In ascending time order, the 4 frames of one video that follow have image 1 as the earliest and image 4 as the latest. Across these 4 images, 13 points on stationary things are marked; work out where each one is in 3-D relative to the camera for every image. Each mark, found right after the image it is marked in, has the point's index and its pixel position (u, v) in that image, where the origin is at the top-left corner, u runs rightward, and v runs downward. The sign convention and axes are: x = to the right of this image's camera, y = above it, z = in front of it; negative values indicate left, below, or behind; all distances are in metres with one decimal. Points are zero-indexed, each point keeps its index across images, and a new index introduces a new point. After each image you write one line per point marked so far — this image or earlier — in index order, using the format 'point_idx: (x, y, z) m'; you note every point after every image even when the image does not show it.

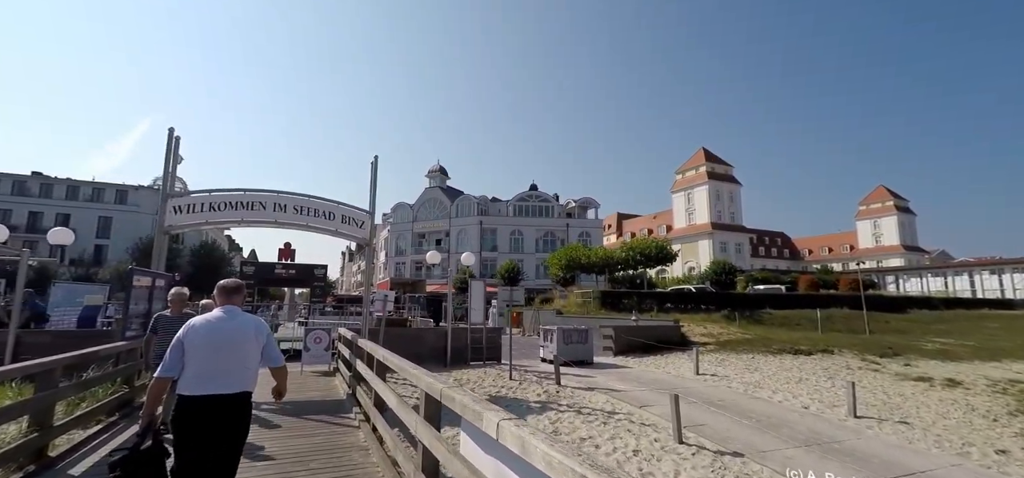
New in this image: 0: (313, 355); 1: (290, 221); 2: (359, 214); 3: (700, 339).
0: (-5.4, -3.2, +12.4) m
1: (-5.7, +0.5, +11.7) m
2: (-4.2, +0.7, +12.7) m
3: (+7.7, -4.1, +18.8) m
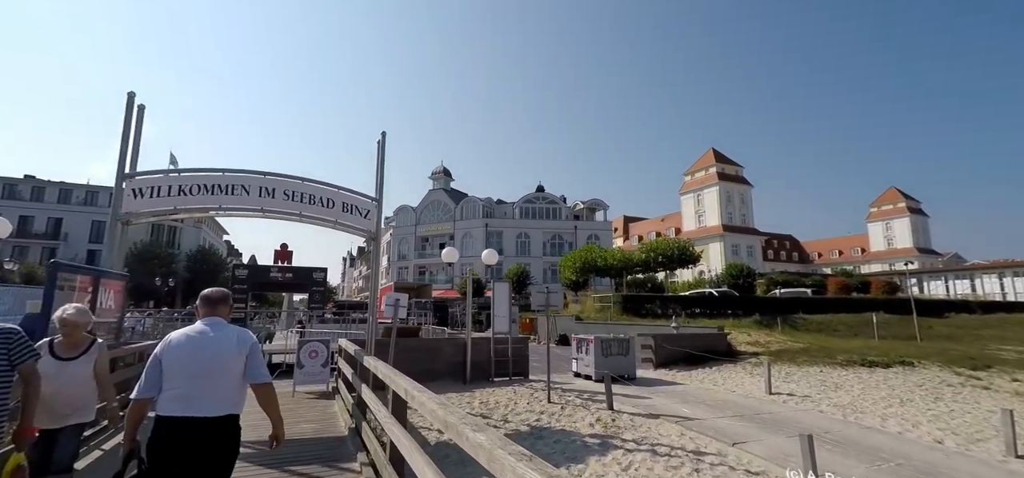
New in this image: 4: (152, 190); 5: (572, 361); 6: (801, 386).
0: (-4.5, -3.0, +10.2) m
1: (-4.9, +0.7, +9.6) m
2: (-3.4, +0.9, +10.6) m
3: (+8.6, -4.0, +16.6) m
4: (-6.9, +0.9, +8.8) m
5: (+1.8, -3.6, +13.6) m
6: (+7.0, -3.6, +11.2) m
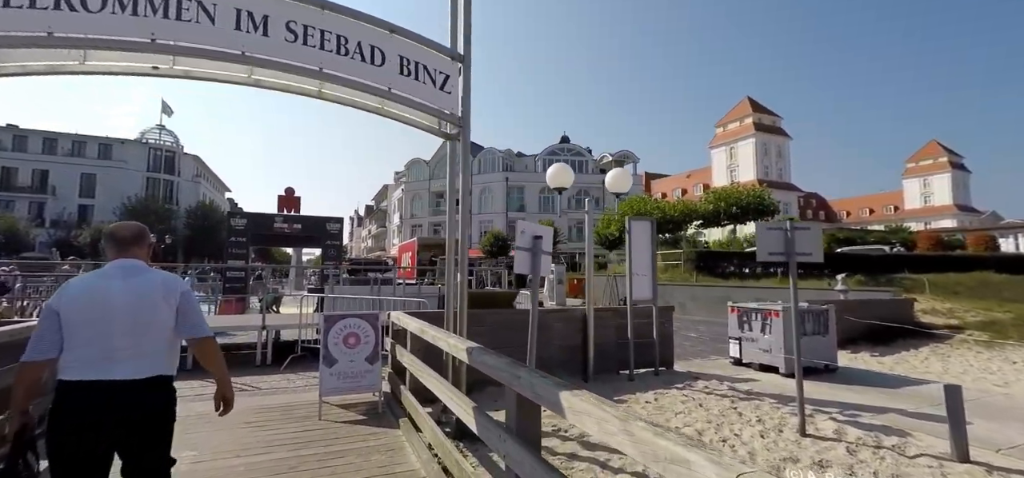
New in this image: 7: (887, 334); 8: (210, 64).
0: (-2.1, -1.7, +5.7) m
1: (-2.4, +1.9, +4.8) m
2: (-1.0, +2.2, +5.7) m
3: (+11.1, -2.1, +12.0) m
4: (-4.4, +2.1, +4.0) m
5: (+4.3, -2.0, +9.1) m
6: (+9.5, -2.2, +6.6) m
7: (+8.9, -2.3, +11.0) m
8: (-3.3, +1.8, +4.9) m
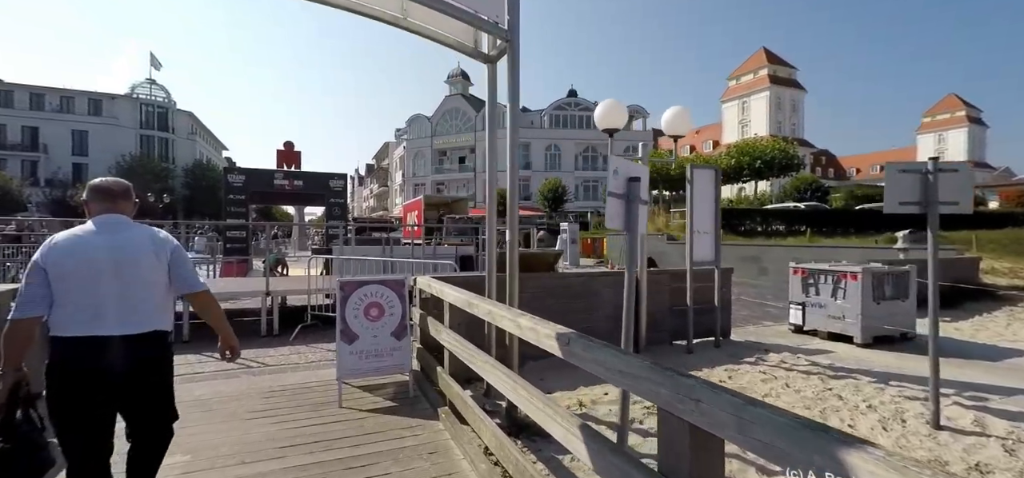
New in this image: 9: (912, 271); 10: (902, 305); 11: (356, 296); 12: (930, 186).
0: (-1.5, -1.2, +4.7) m
1: (-1.8, +2.3, +3.5) m
2: (-0.4, +2.7, +4.4) m
3: (+11.7, -1.0, +11.0) m
4: (-3.9, +2.4, +2.7) m
5: (+4.9, -1.2, +8.1) m
6: (+10.1, -1.6, +5.6) m
7: (+9.5, -1.2, +10.0) m
8: (-2.7, +2.3, +3.6) m
9: (+6.5, -0.5, +7.5) m
10: (+6.2, -1.1, +7.4) m
11: (-1.6, -0.6, +4.8) m
12: (+3.8, +0.5, +4.2) m
